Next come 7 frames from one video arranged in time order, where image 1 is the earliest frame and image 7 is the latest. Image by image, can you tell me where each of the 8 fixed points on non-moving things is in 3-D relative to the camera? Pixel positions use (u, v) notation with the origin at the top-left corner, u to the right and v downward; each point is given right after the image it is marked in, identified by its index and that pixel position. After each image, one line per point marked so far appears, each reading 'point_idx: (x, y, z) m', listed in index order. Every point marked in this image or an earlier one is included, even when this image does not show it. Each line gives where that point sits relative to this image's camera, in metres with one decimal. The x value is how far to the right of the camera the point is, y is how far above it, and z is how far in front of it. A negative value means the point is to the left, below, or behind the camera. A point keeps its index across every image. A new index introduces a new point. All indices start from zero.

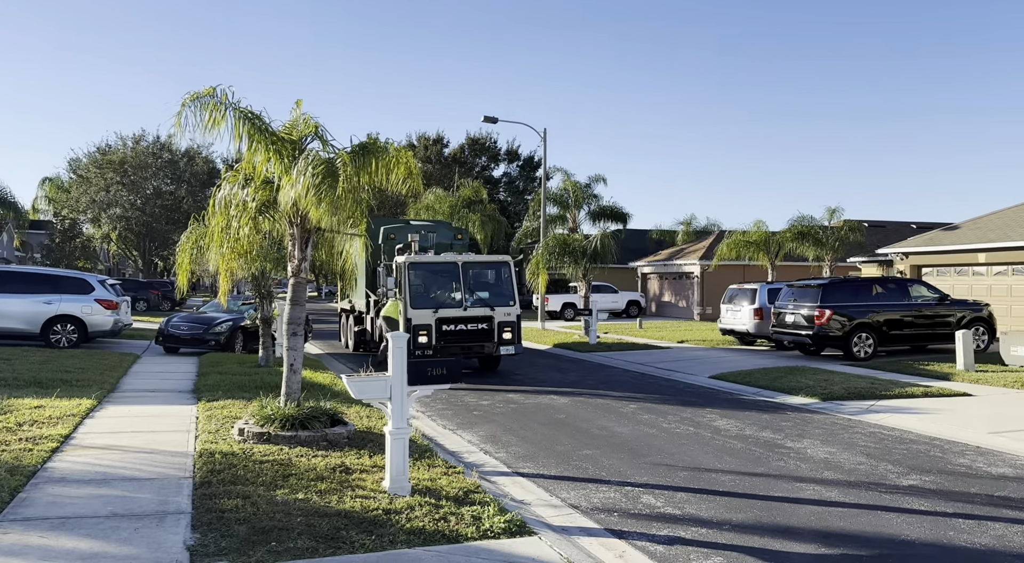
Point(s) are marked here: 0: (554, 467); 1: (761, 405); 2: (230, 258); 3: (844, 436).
0: (+0.4, -1.8, +8.2) m
1: (+3.6, -1.8, +12.5) m
2: (-3.3, +0.3, +10.3) m
3: (+3.9, -1.8, +10.1) m
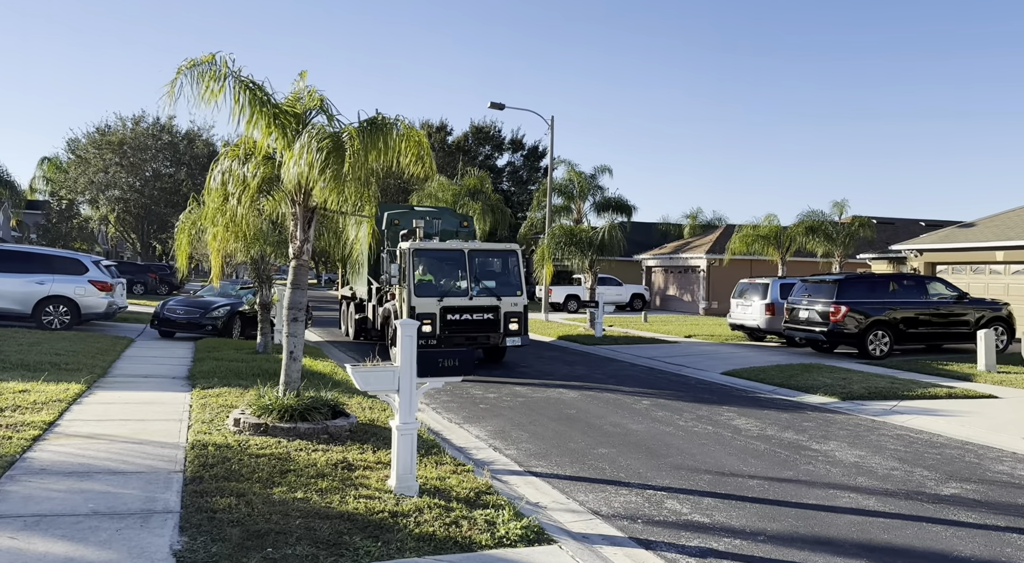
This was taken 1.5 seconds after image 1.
0: (+0.5, -1.6, +7.7) m
1: (+3.7, -1.7, +12.0) m
2: (-3.2, +0.5, +9.8) m
3: (+4.0, -1.8, +9.6) m
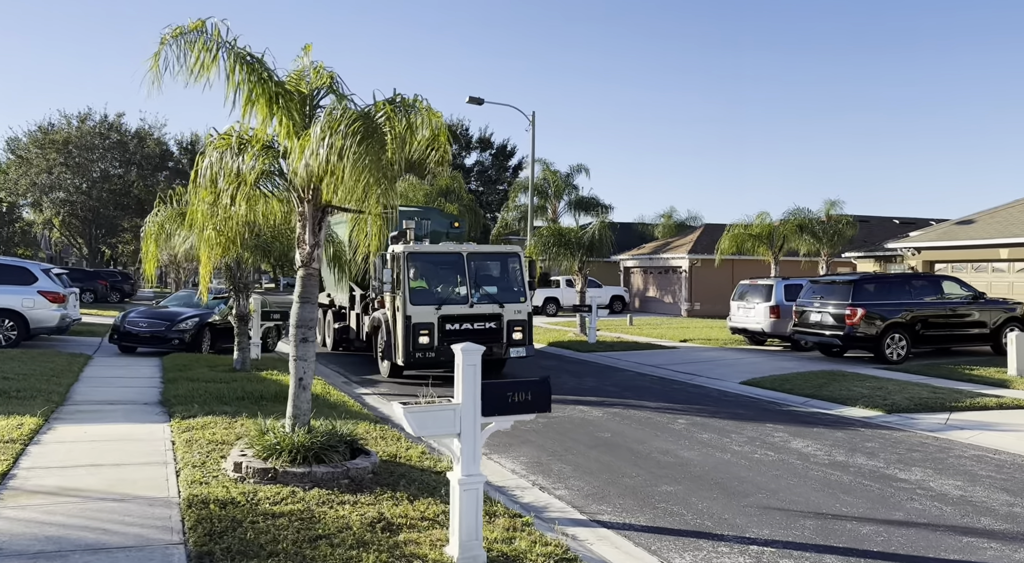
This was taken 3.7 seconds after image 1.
0: (+0.9, -1.7, +6.5) m
1: (+3.9, -1.7, +10.9) m
2: (-2.9, +0.4, +8.3) m
3: (+4.3, -1.8, +8.5) m
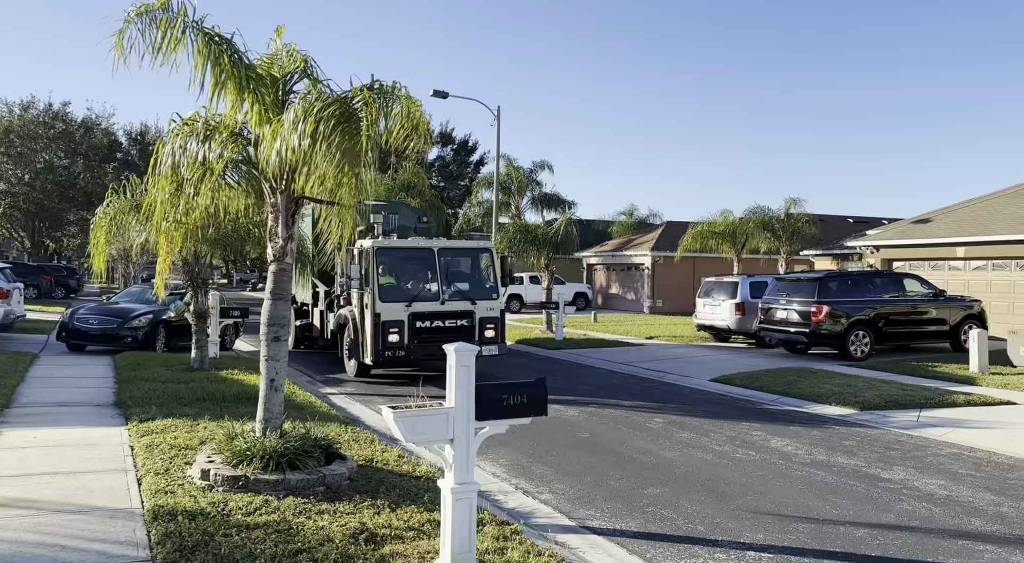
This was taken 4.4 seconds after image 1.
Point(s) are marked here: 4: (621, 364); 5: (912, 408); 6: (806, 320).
0: (+0.8, -1.7, +6.3) m
1: (+3.6, -1.7, +10.9) m
2: (-3.1, +0.4, +7.9) m
3: (+4.1, -1.8, +8.5) m
4: (+2.0, -1.5, +16.1) m
5: (+5.3, -1.7, +11.5) m
6: (+5.6, -0.7, +16.8) m
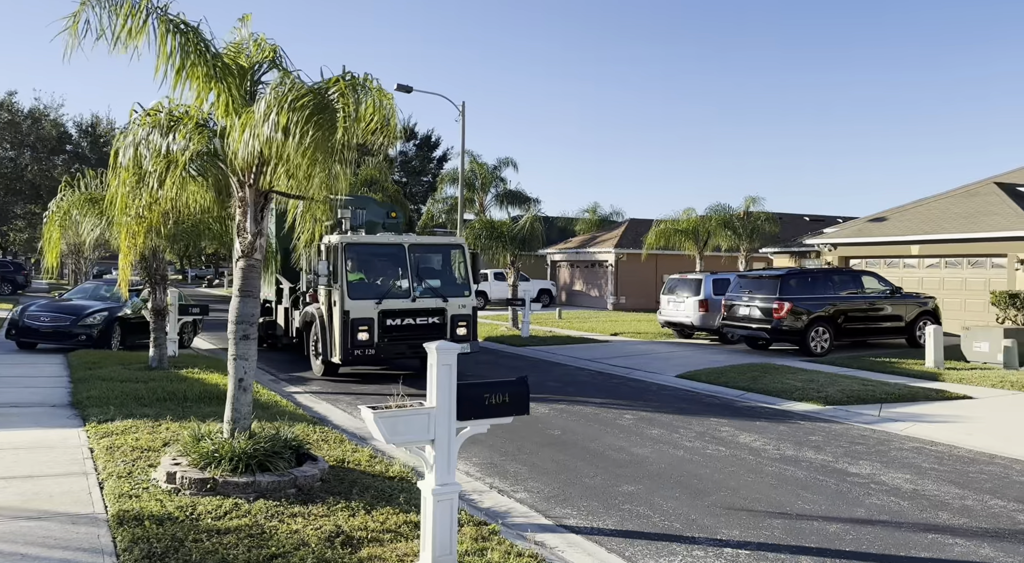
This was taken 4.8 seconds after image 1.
0: (+0.7, -1.7, +6.3) m
1: (+3.2, -1.7, +11.0) m
2: (-3.3, +0.4, +7.7) m
3: (+3.8, -1.8, +8.7) m
4: (+1.4, -1.5, +16.2) m
5: (+4.9, -1.6, +11.7) m
6: (+5.0, -0.7, +17.0) m
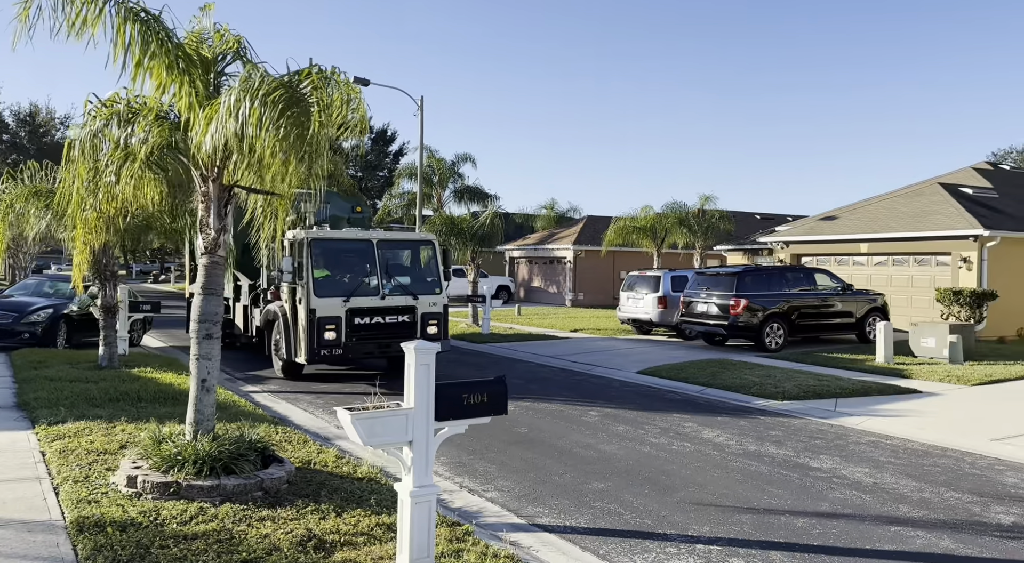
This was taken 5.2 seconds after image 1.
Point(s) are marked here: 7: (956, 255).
0: (+0.5, -1.7, +6.3) m
1: (+2.7, -1.6, +11.2) m
2: (-3.6, +0.5, +7.6) m
3: (+3.5, -1.7, +8.9) m
4: (+0.7, -1.4, +16.2) m
5: (+4.4, -1.6, +12.0) m
6: (+4.2, -0.6, +17.2) m
7: (+9.6, +0.6, +18.8) m
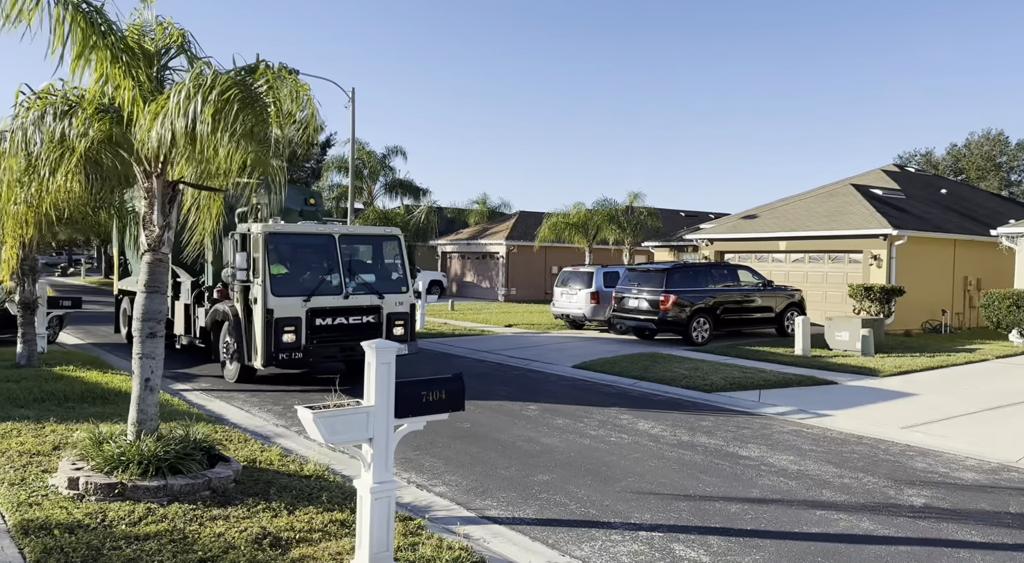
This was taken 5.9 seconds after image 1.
0: (+0.1, -1.7, +6.6) m
1: (+2.0, -1.6, +11.6) m
2: (-4.0, +0.5, +7.5) m
3: (+2.9, -1.7, +9.3) m
4: (-0.5, -1.3, +16.5) m
5: (+3.5, -1.5, +12.5) m
6: (+2.9, -0.5, +17.8) m
7: (+8.1, +0.7, +19.7) m
